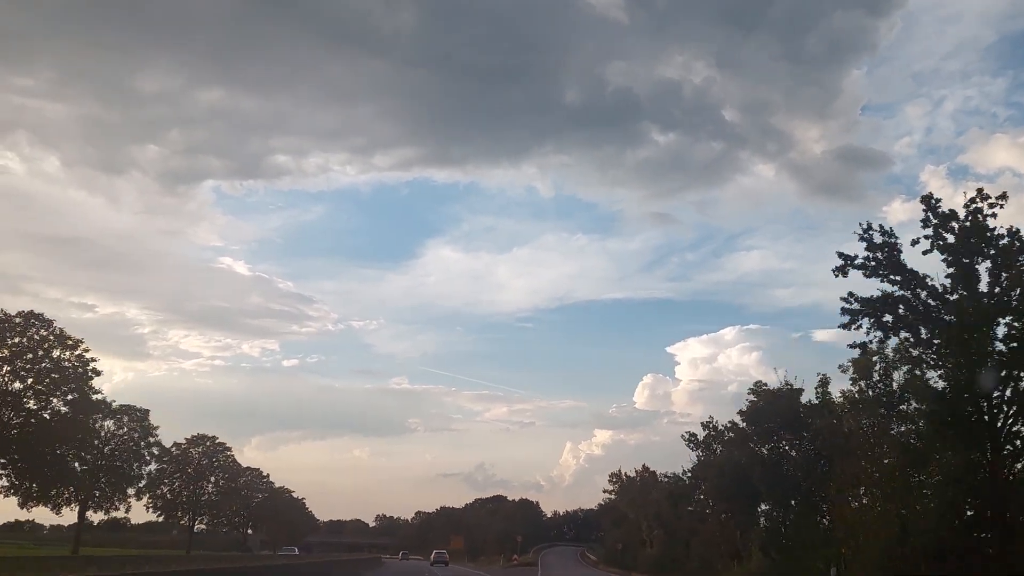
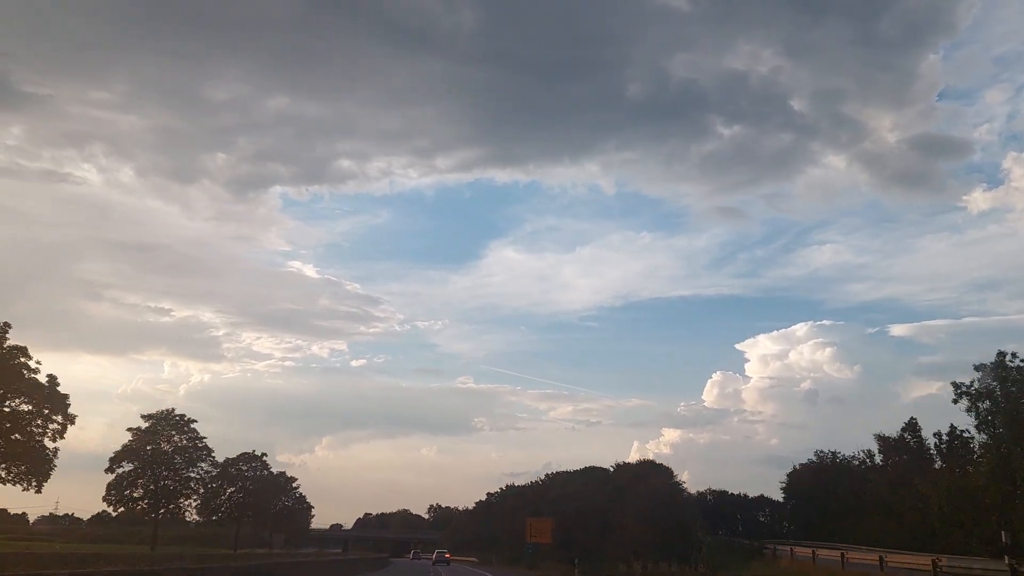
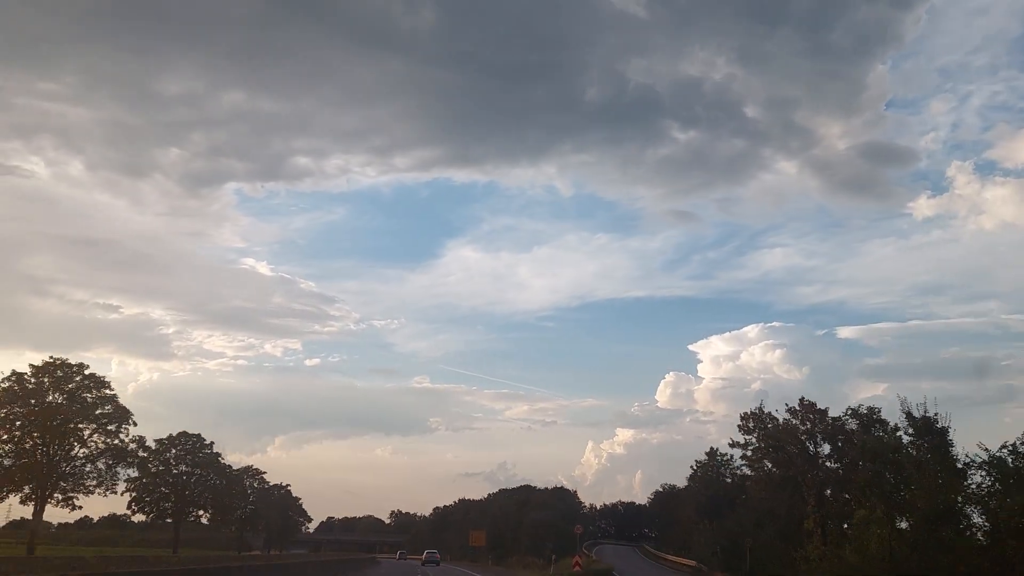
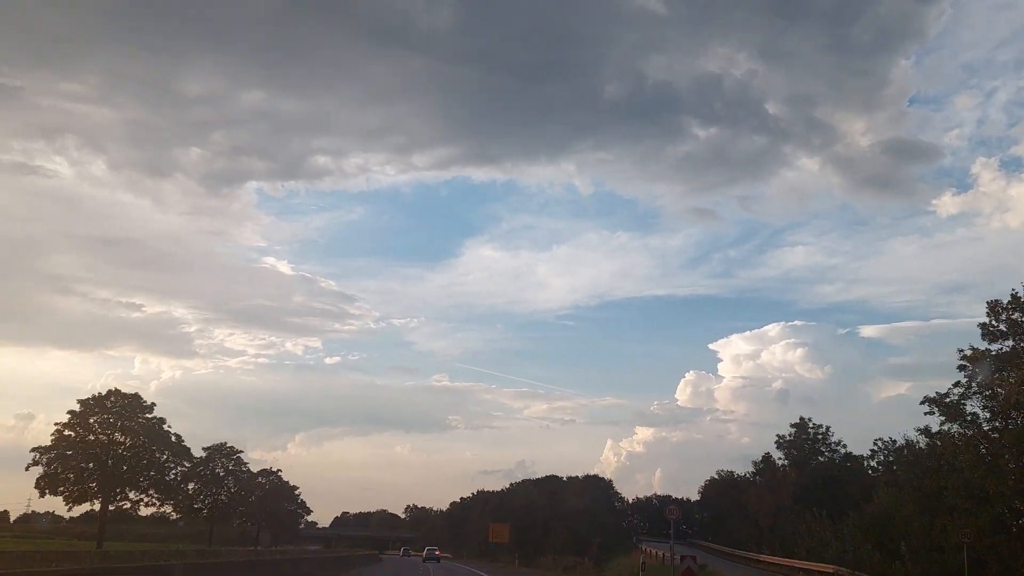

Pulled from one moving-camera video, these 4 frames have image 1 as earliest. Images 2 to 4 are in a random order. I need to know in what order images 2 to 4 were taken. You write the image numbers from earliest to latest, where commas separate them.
3, 4, 2
